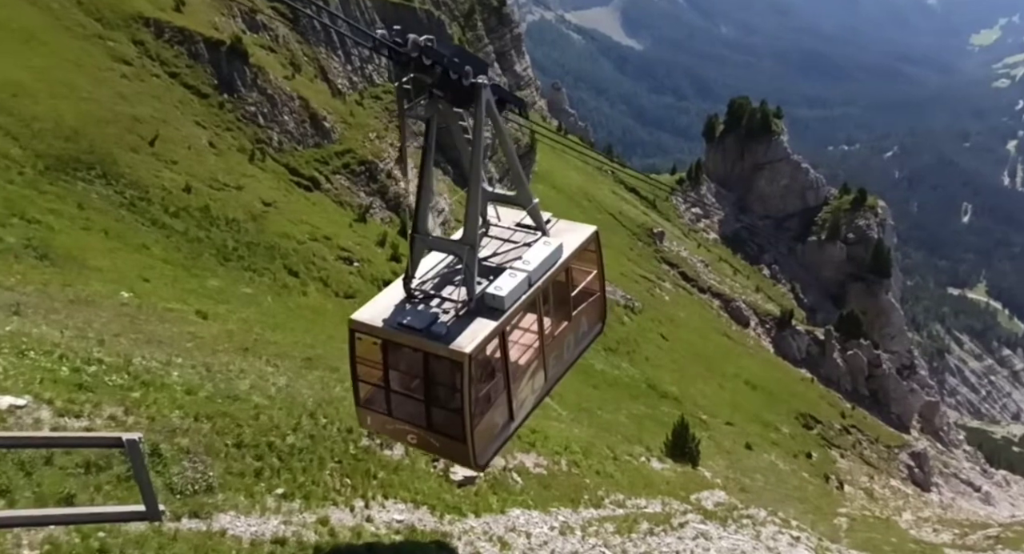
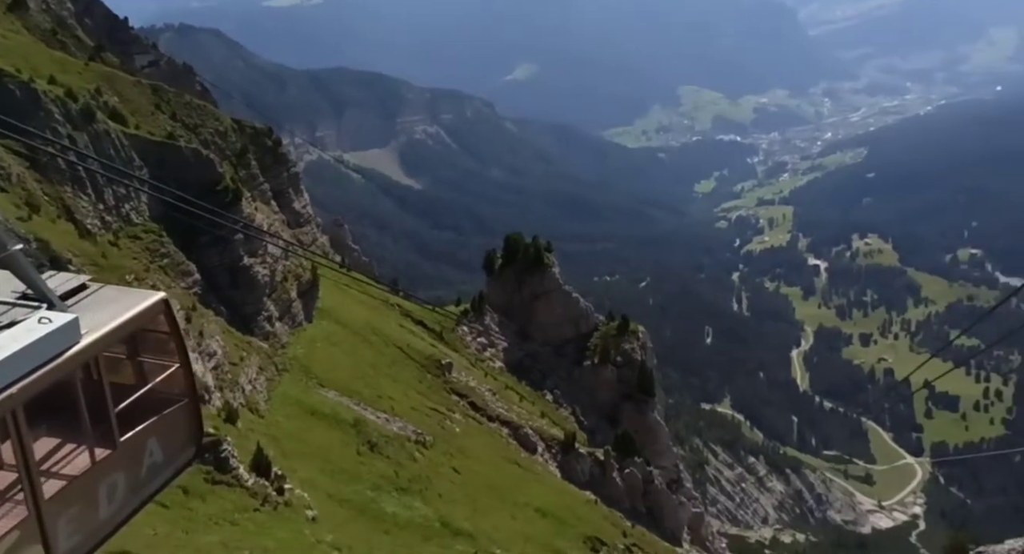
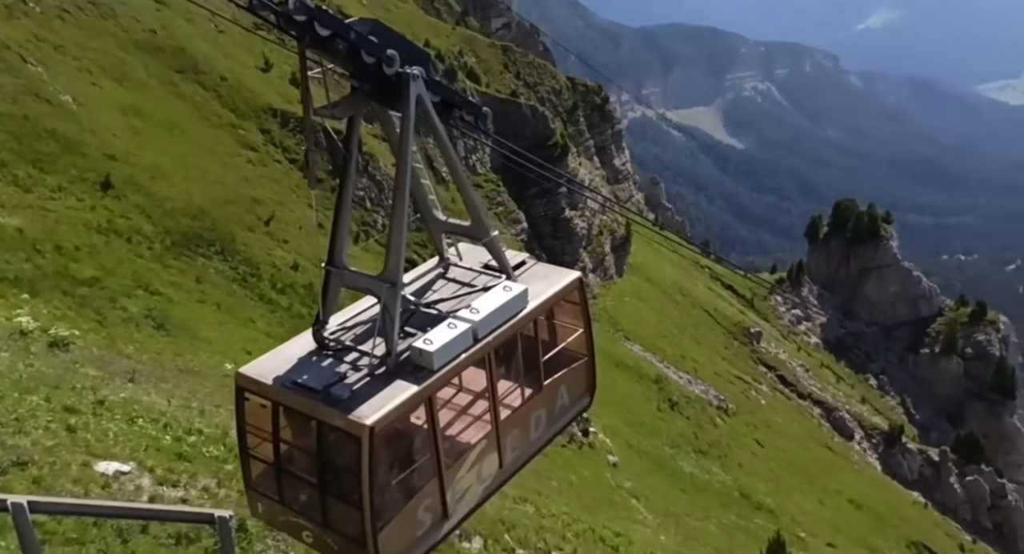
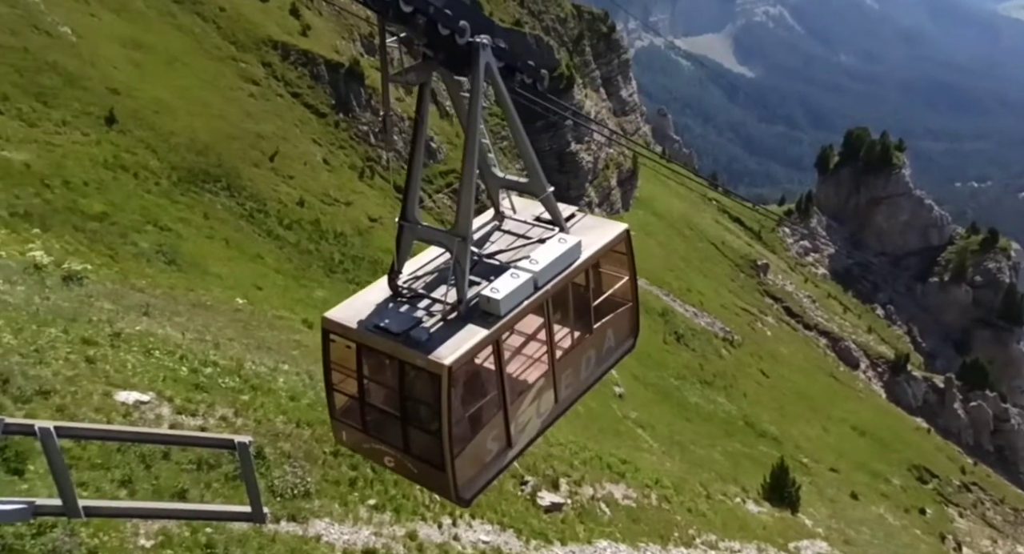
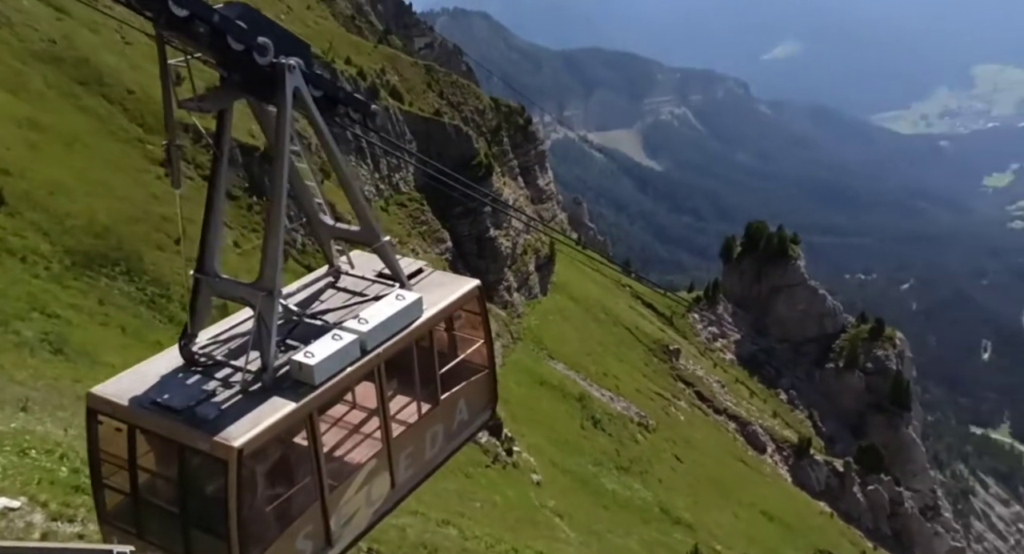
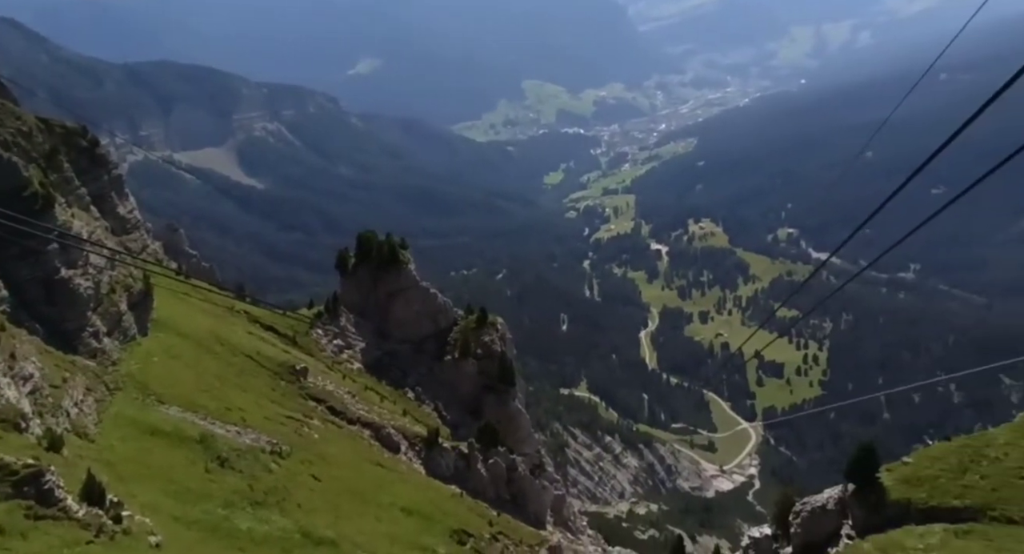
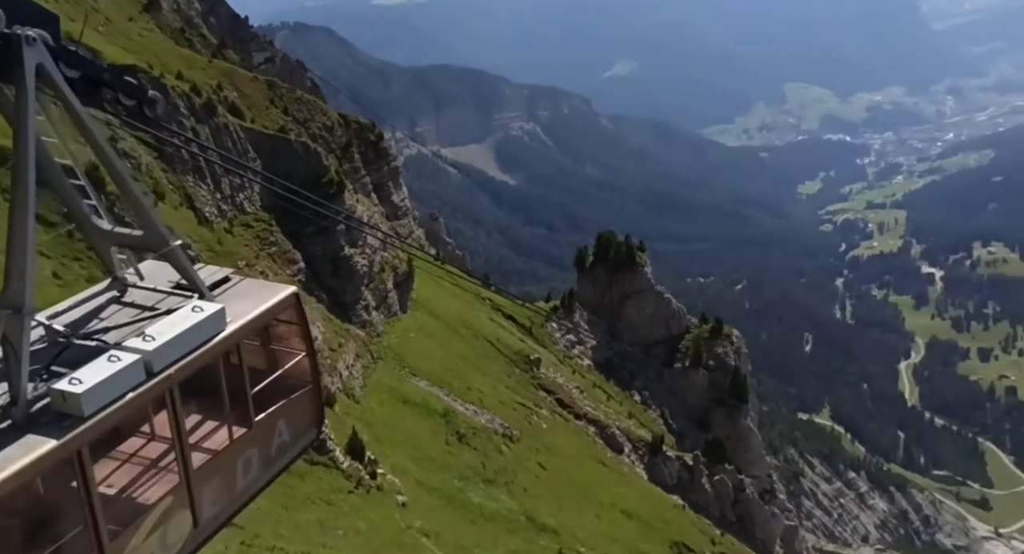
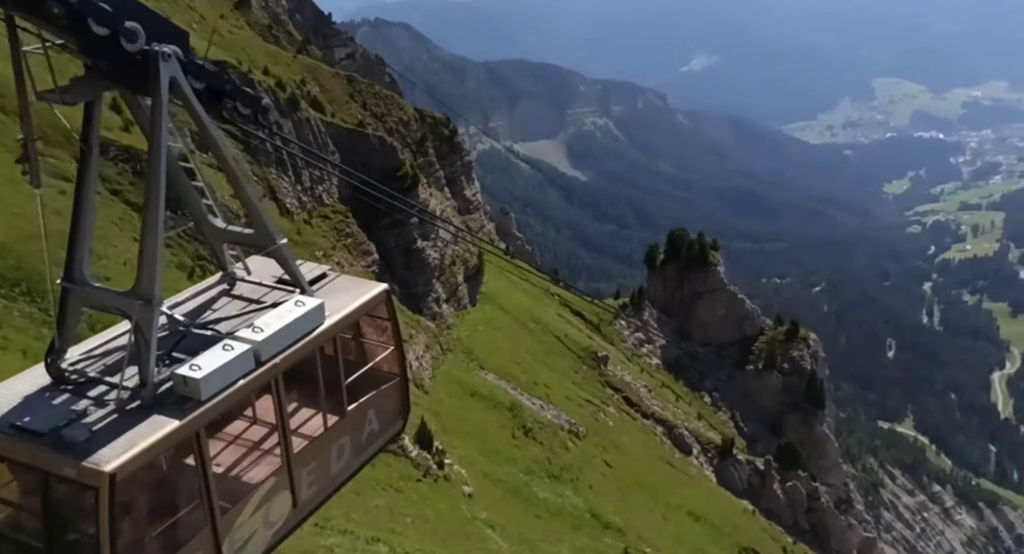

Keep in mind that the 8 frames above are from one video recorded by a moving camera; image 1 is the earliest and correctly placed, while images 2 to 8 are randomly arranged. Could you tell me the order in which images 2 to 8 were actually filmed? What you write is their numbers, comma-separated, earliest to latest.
4, 3, 5, 8, 7, 2, 6
